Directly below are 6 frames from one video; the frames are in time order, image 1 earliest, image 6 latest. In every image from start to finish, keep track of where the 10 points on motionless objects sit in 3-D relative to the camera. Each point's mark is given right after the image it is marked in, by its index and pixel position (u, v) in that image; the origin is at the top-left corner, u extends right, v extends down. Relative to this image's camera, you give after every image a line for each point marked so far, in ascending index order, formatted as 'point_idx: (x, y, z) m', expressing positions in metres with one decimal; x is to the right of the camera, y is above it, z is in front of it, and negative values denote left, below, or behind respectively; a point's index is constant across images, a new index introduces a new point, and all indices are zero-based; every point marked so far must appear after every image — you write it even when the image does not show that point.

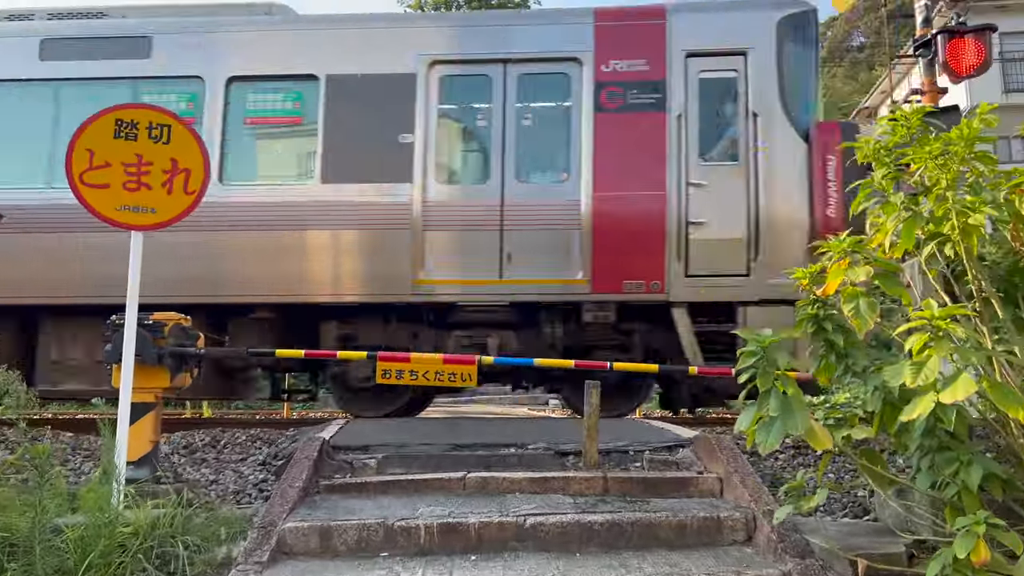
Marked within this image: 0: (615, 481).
0: (+0.5, -0.9, +3.9) m
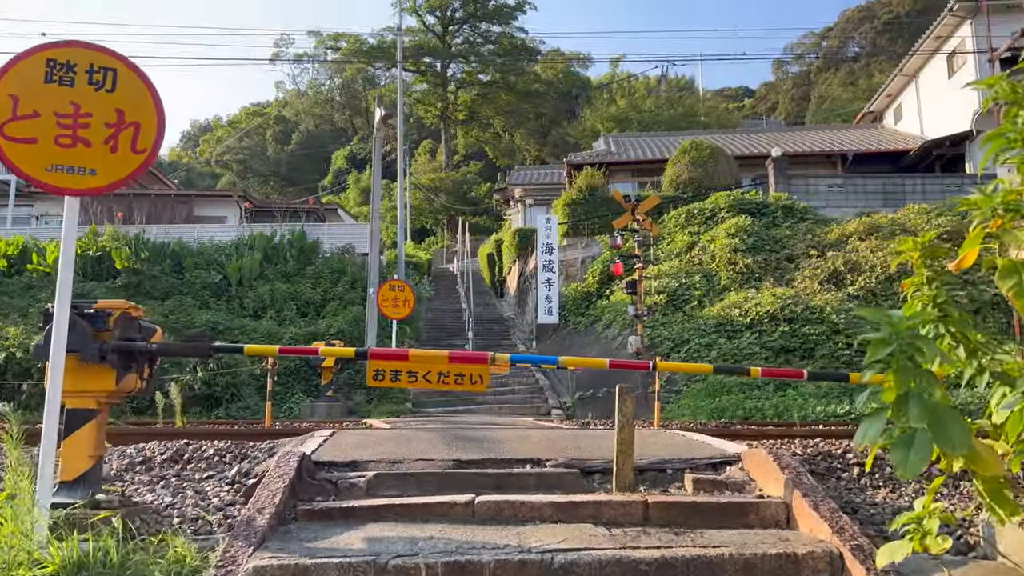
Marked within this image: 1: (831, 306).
0: (+0.6, -0.9, +3.2) m
1: (+4.8, -0.3, +11.9) m
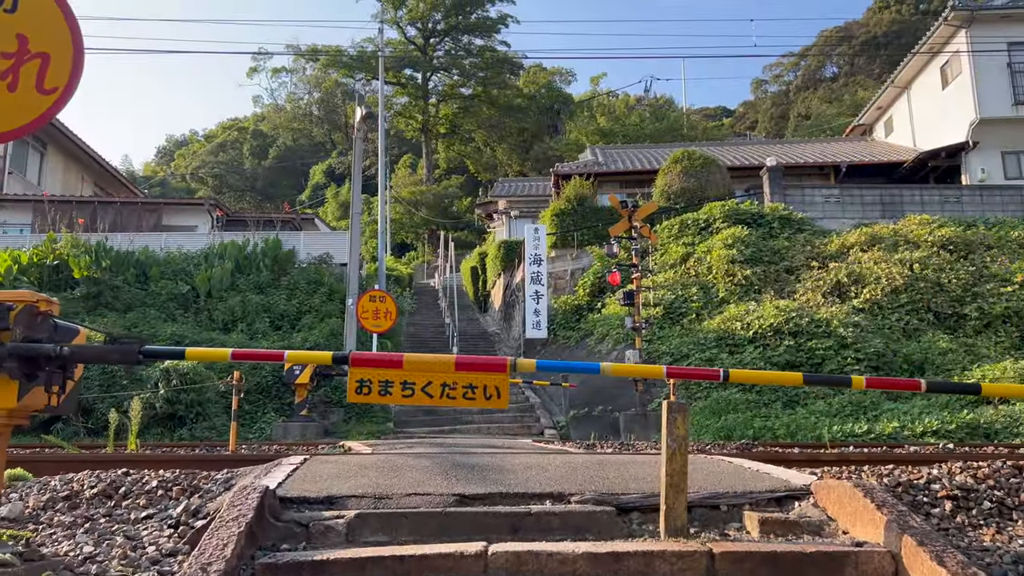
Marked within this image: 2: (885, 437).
0: (+0.7, -0.8, +2.4) m
1: (+4.6, -0.4, +11.3) m
2: (+3.9, -1.6, +8.3) m
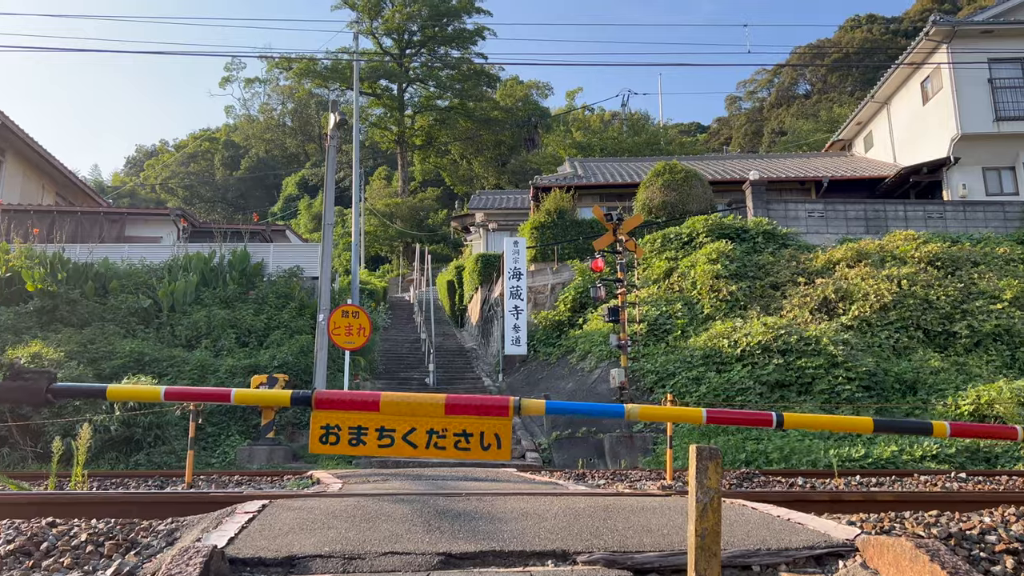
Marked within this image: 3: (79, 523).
0: (+0.7, -0.9, +2.0) m
1: (+4.3, -0.7, +11.0) m
2: (+3.7, -1.7, +8.0) m
3: (-1.8, -1.0, +3.2) m
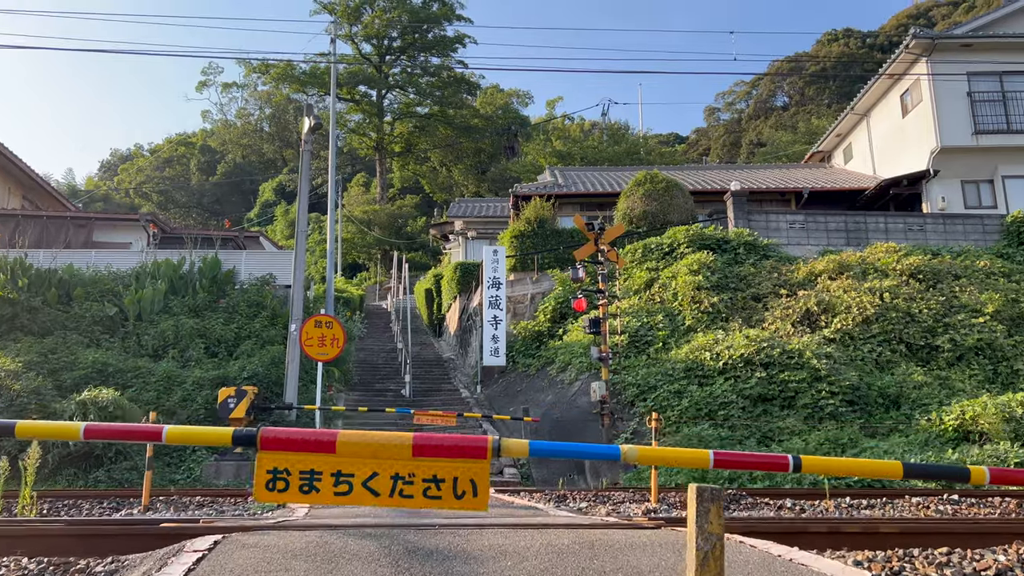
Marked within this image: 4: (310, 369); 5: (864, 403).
0: (+0.6, -0.9, +1.7) m
1: (+4.1, -0.8, +10.8) m
2: (+3.5, -1.9, +7.8) m
3: (-1.8, -1.0, +2.9) m
4: (-3.0, -1.2, +11.8) m
5: (+4.4, -1.4, +10.0) m
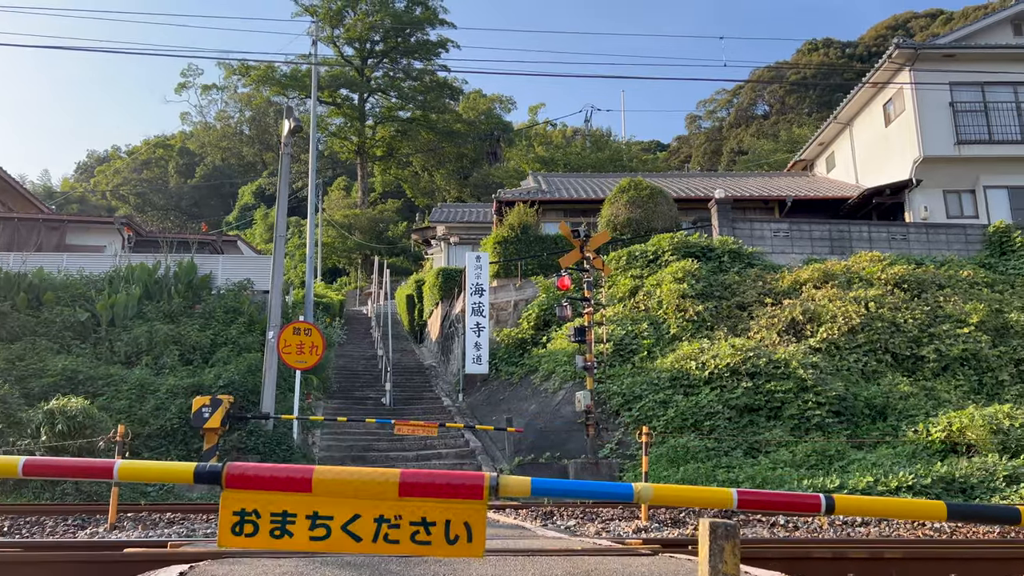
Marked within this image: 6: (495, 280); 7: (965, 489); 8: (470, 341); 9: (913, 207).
0: (+0.6, -1.0, +1.6) m
1: (+3.8, -1.0, +10.7) m
2: (+3.3, -2.0, +7.7) m
3: (-1.9, -1.0, +2.7) m
4: (-3.2, -1.3, +11.5) m
5: (+4.2, -1.6, +9.9) m
6: (-0.3, +0.1, +15.1) m
7: (+4.5, -2.0, +7.8) m
8: (-0.7, -0.8, +12.6) m
9: (+8.7, +1.8, +17.2) m
